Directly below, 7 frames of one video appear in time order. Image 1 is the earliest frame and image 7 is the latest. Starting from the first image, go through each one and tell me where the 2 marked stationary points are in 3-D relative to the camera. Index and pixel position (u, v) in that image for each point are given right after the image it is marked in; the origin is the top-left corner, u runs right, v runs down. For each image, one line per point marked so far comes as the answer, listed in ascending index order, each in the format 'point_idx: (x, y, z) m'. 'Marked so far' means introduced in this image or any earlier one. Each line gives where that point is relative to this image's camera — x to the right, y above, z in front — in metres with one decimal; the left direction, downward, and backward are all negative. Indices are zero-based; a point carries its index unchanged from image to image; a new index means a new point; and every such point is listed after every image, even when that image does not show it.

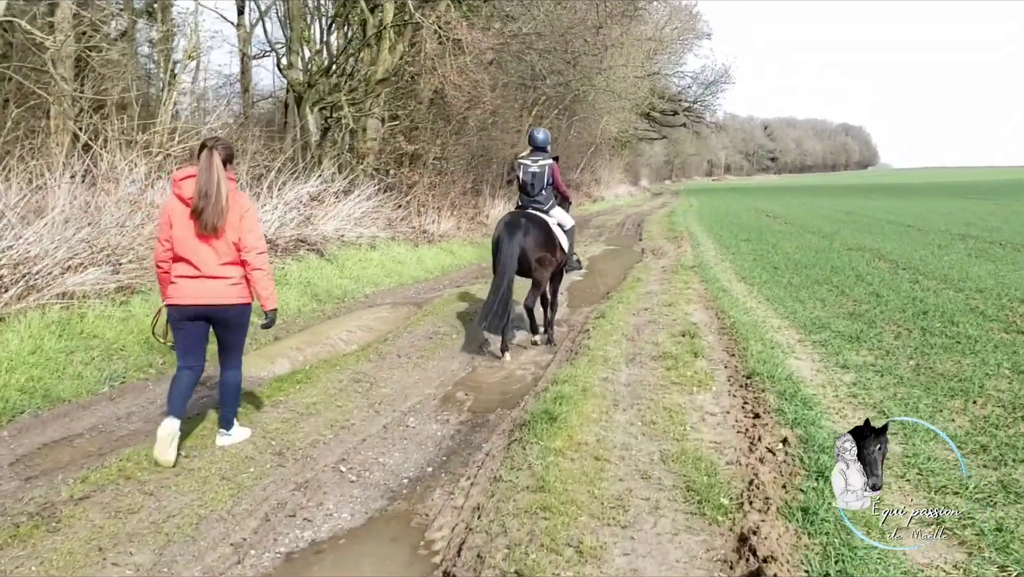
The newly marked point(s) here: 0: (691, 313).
0: (+1.9, -0.3, +10.2) m
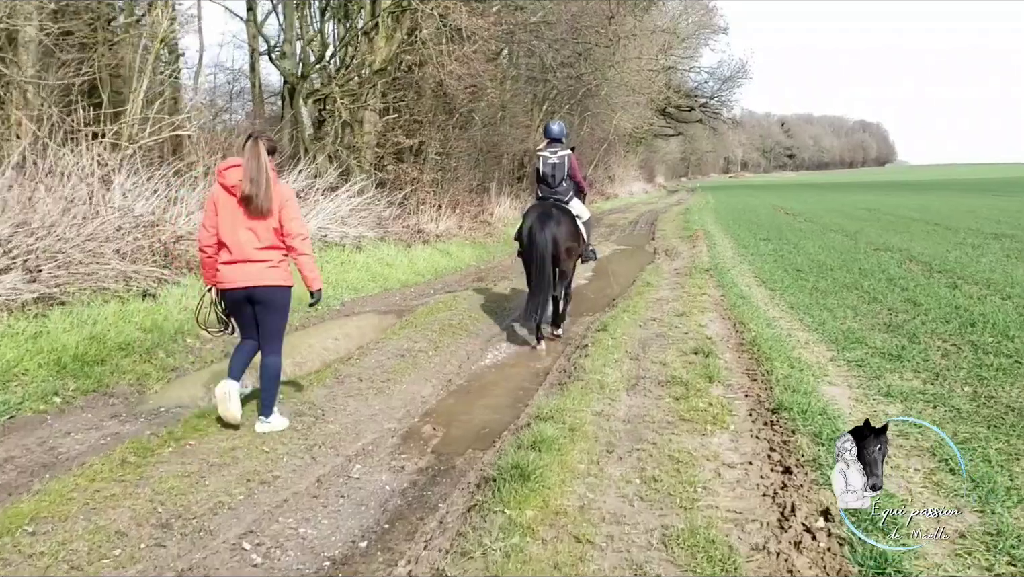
0: (+1.8, -0.3, +8.9) m
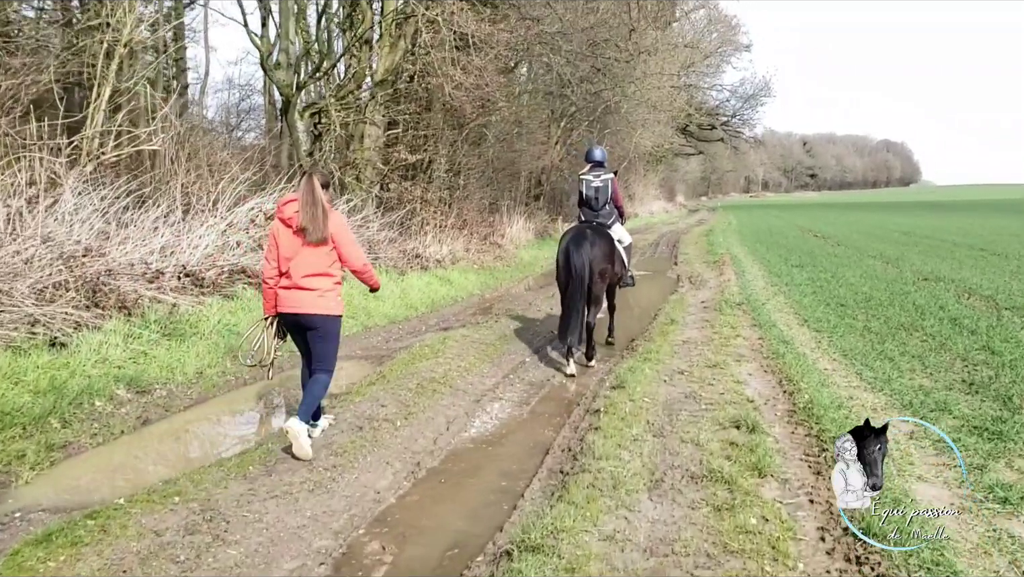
0: (+1.8, -0.7, +7.3) m
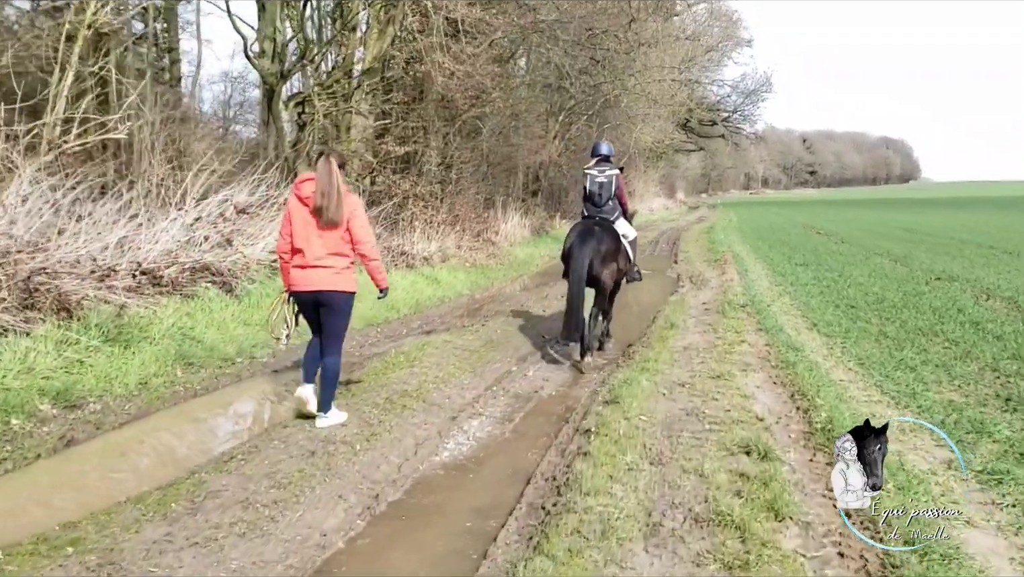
0: (+1.6, -0.7, +6.5) m
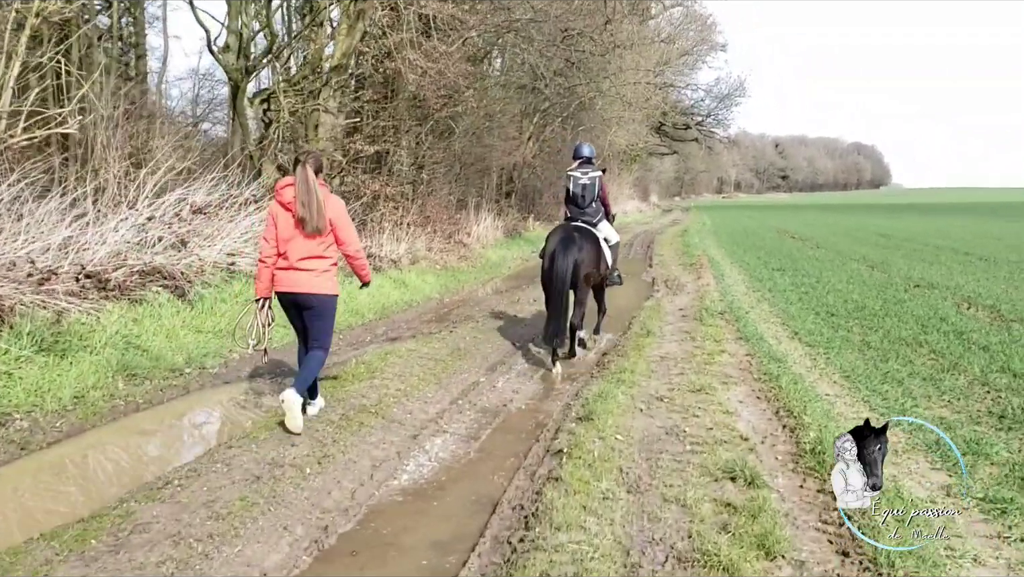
0: (+1.4, -0.8, +6.1) m
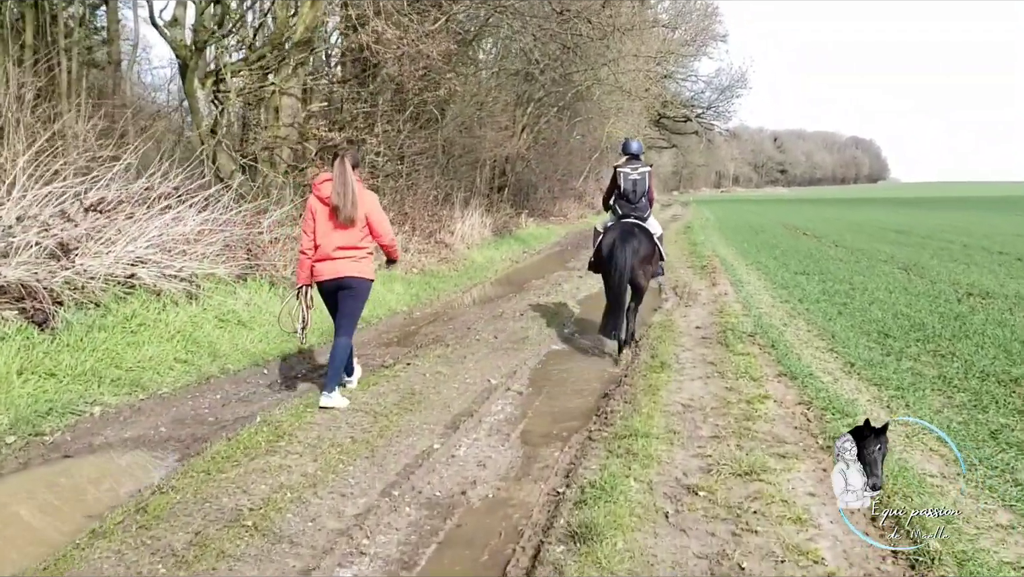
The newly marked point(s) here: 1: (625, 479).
0: (+1.2, -1.0, +4.0) m
1: (+0.5, -0.9, +4.6) m
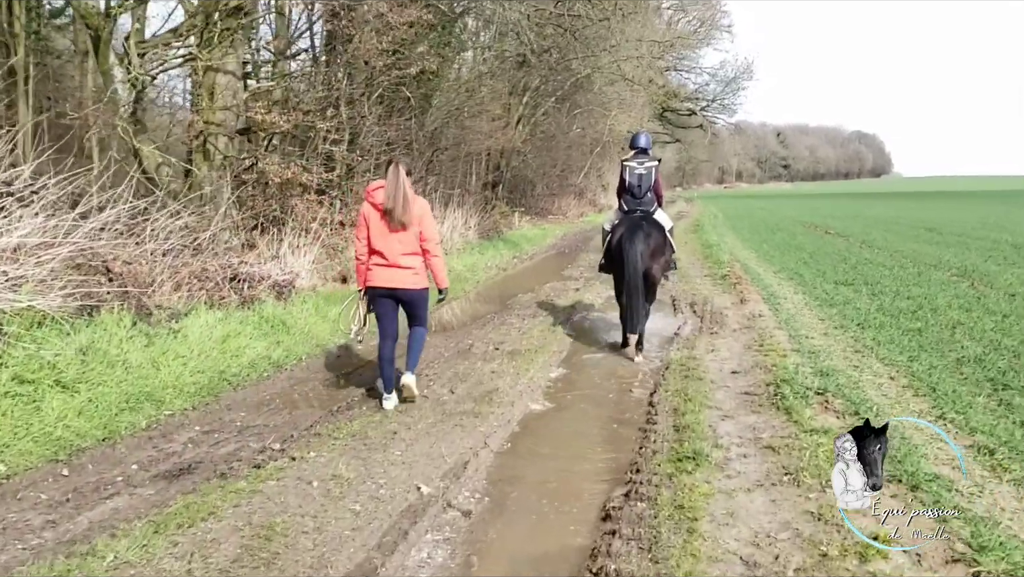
0: (+1.0, -1.2, +1.3) m
1: (+0.3, -1.1, +1.9) m
